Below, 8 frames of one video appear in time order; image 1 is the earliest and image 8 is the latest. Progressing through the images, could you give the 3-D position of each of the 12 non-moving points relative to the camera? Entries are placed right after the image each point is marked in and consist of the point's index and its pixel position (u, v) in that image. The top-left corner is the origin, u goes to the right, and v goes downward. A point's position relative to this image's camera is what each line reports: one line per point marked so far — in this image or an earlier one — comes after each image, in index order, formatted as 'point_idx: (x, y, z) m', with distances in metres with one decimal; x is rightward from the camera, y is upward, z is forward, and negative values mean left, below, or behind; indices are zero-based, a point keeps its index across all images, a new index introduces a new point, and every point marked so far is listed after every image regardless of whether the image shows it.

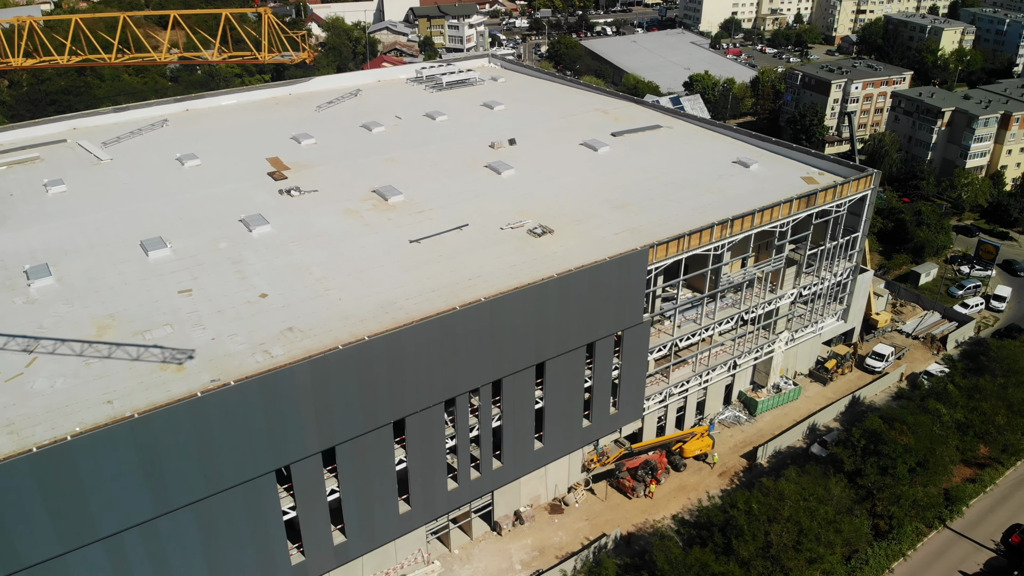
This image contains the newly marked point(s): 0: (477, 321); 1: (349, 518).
0: (-0.8, -0.7, +16.7) m
1: (-3.4, -4.7, +16.8) m
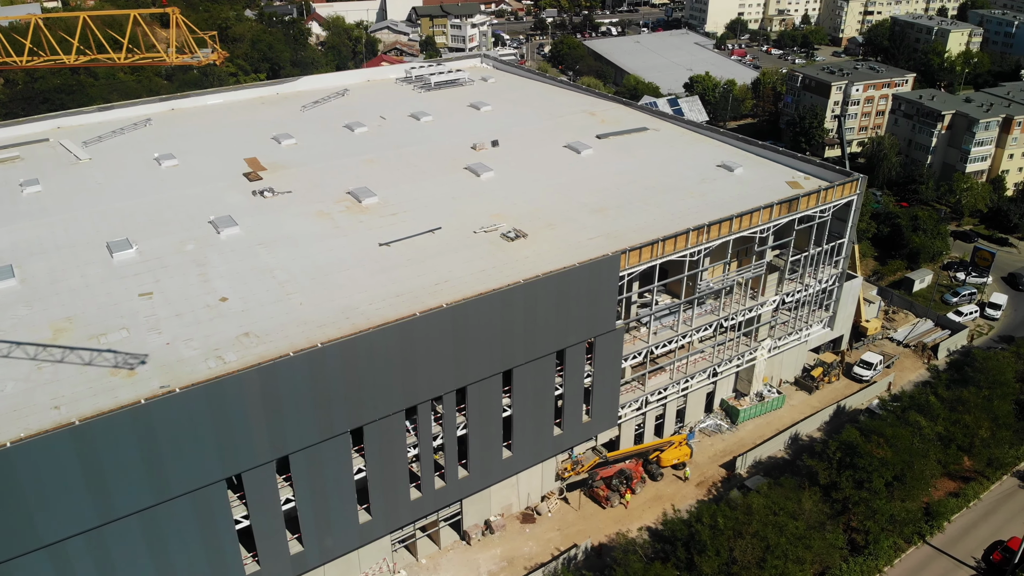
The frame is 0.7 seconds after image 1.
0: (-1.5, -0.8, +16.3) m
1: (-4.2, -4.8, +16.5) m
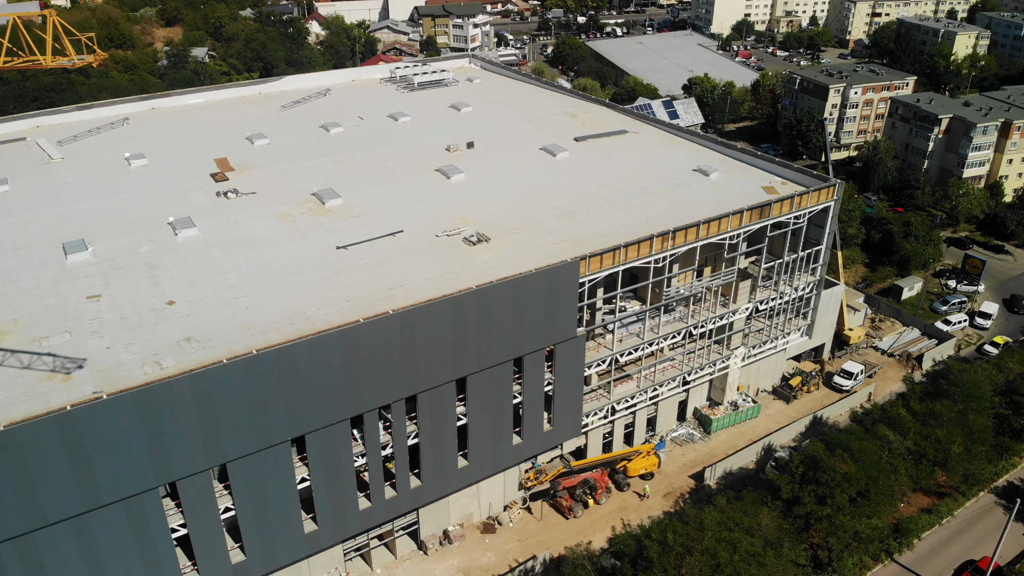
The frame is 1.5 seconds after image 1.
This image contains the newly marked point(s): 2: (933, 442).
0: (-2.6, -1.0, +16.0) m
1: (-5.3, -4.9, +16.2) m
2: (+9.9, -3.6, +19.0) m
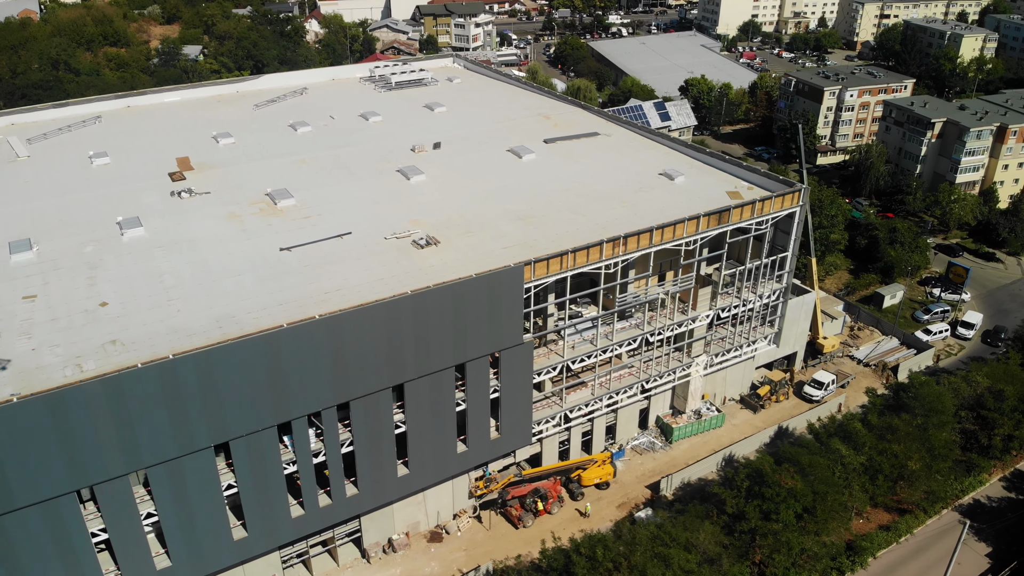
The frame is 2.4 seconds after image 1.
0: (-3.9, -1.0, +15.6) m
1: (-6.7, -5.0, +15.9) m
2: (+8.6, -3.9, +18.4) m
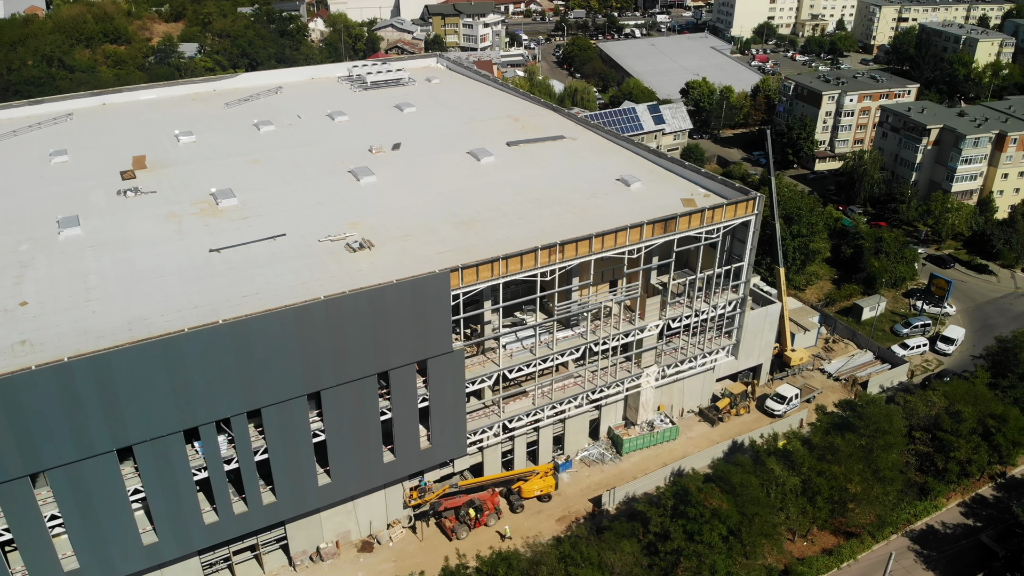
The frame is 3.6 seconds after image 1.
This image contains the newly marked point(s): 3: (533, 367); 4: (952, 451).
0: (-5.6, -1.1, +15.3) m
1: (-8.4, -5.0, +15.7) m
2: (+6.9, -4.2, +17.7) m
3: (+0.5, -1.9, +19.9) m
4: (+10.3, -3.8, +19.0) m
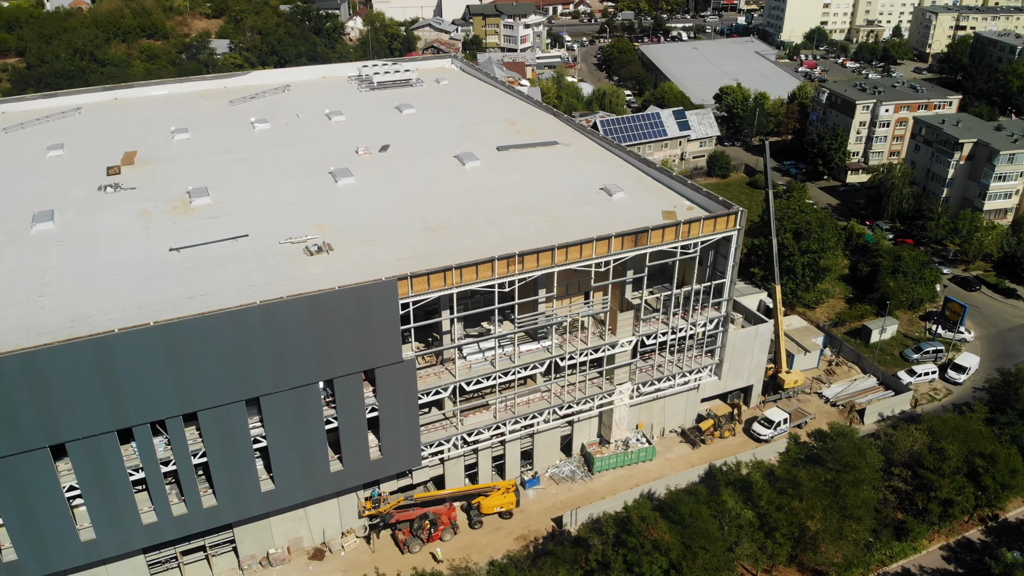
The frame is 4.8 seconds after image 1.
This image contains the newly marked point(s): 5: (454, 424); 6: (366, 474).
0: (-6.8, -1.1, +15.2) m
1: (-9.8, -4.9, +15.8) m
2: (+5.7, -4.6, +16.6) m
3: (-0.4, -2.2, +19.3) m
4: (+9.2, -4.4, +17.7) m
5: (-1.4, -3.3, +19.8) m
6: (-3.3, -4.2, +18.5) m
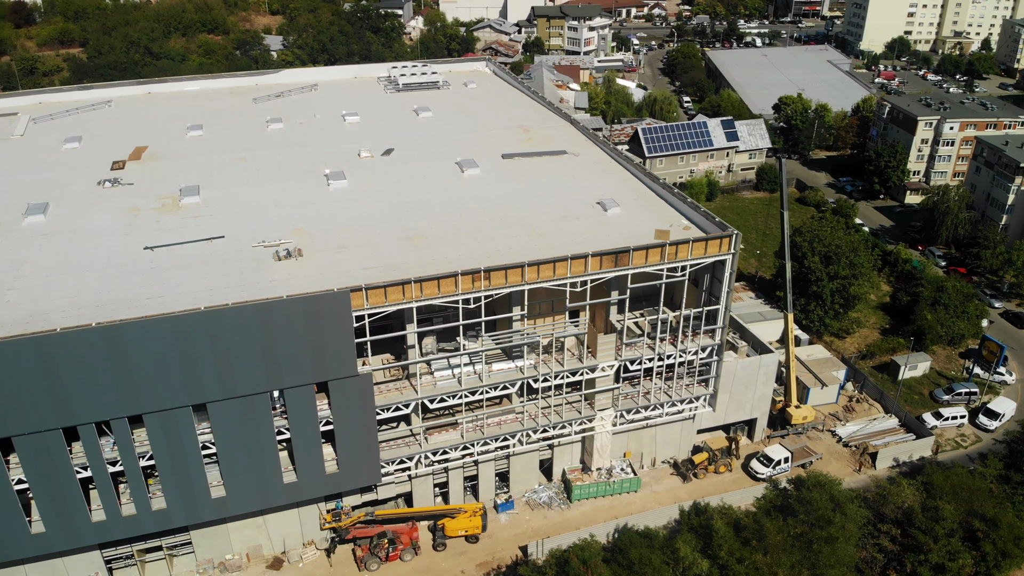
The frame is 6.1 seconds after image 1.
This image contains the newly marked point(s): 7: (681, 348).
0: (-7.9, -1.1, +15.1) m
1: (-10.9, -4.7, +16.0) m
2: (+4.5, -5.3, +15.3) m
3: (-1.1, -2.5, +18.6) m
4: (+8.1, -5.3, +16.1) m
5: (-2.1, -3.6, +19.1) m
6: (-4.2, -4.4, +18.1) m
7: (+4.2, -1.5, +19.9) m
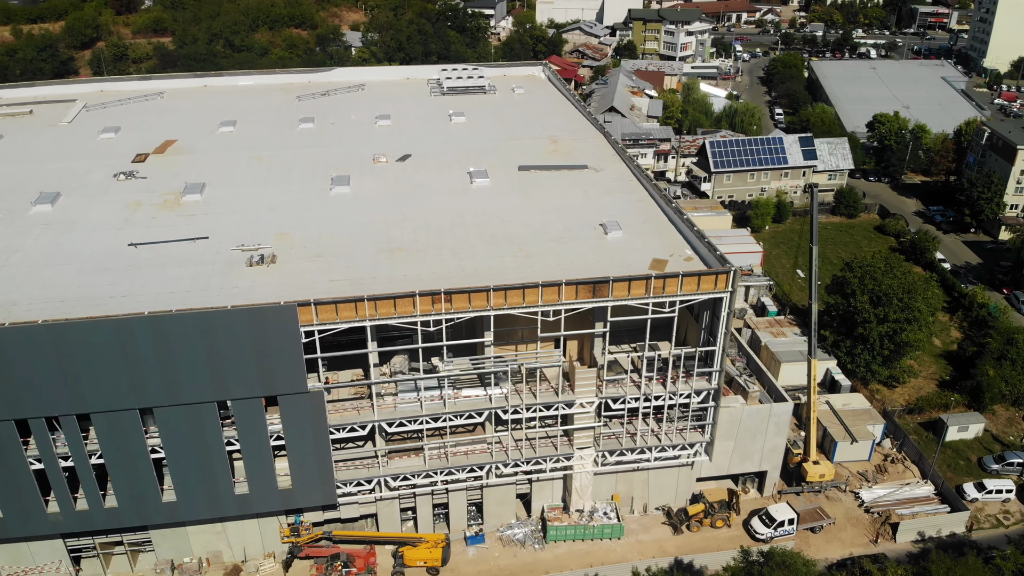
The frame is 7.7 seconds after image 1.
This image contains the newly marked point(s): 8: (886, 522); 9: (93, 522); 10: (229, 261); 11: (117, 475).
0: (-8.9, -1.1, +15.1) m
1: (-12.0, -4.4, +16.4) m
2: (+3.1, -6.1, +13.7) m
3: (-1.9, -3.0, +17.7) m
4: (+6.8, -6.3, +14.0) m
5: (-2.8, -4.0, +18.4) m
6: (-5.1, -4.6, +17.6) m
7: (+3.7, -2.3, +18.2) m
8: (+9.1, -5.7, +19.9) m
9: (-8.9, -5.0, +17.2) m
10: (-6.2, +0.6, +18.2) m
11: (-8.1, -3.8, +16.7) m
